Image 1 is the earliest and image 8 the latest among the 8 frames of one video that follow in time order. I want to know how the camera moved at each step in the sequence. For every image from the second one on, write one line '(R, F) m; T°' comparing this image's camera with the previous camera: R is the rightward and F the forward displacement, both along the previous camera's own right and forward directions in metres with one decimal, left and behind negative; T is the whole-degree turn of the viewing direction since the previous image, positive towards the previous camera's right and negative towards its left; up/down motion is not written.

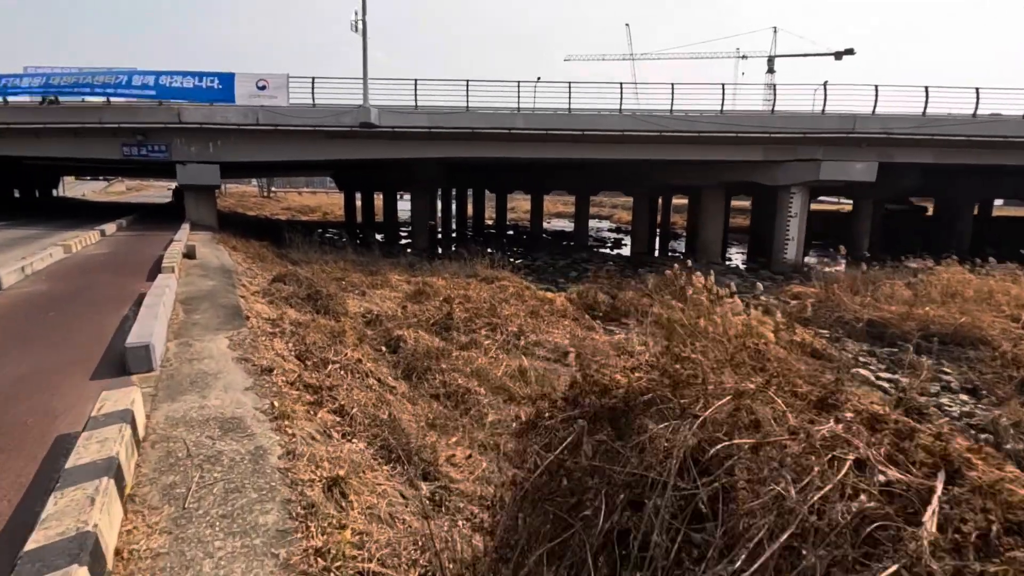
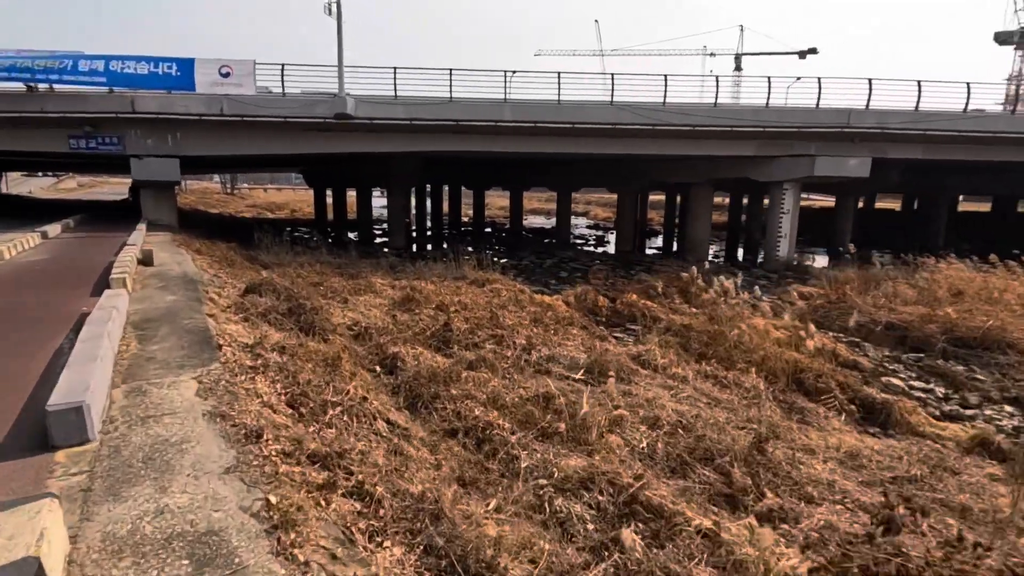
(-0.6, +1.1) m; +3°
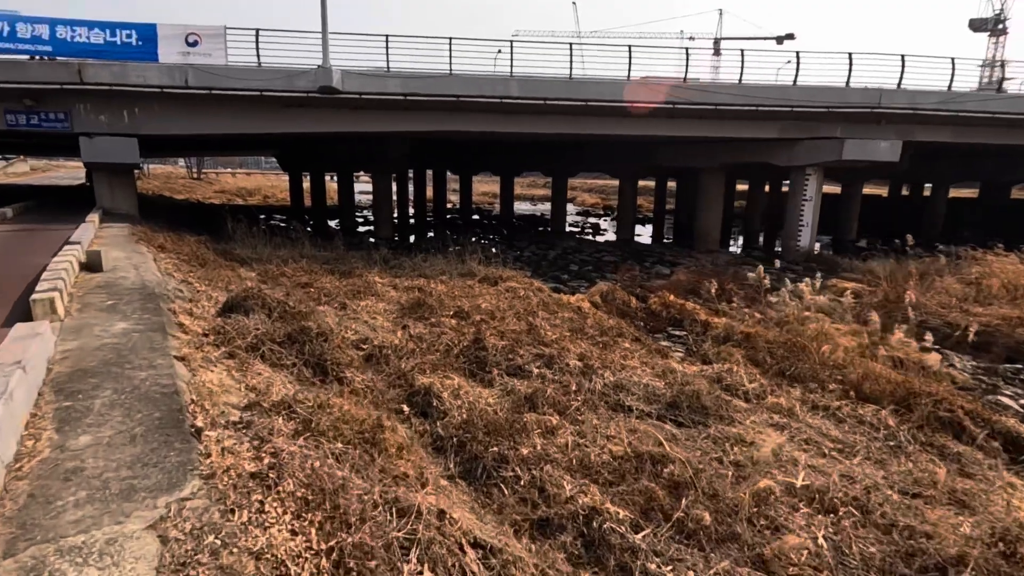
(-1.0, +1.8) m; +3°
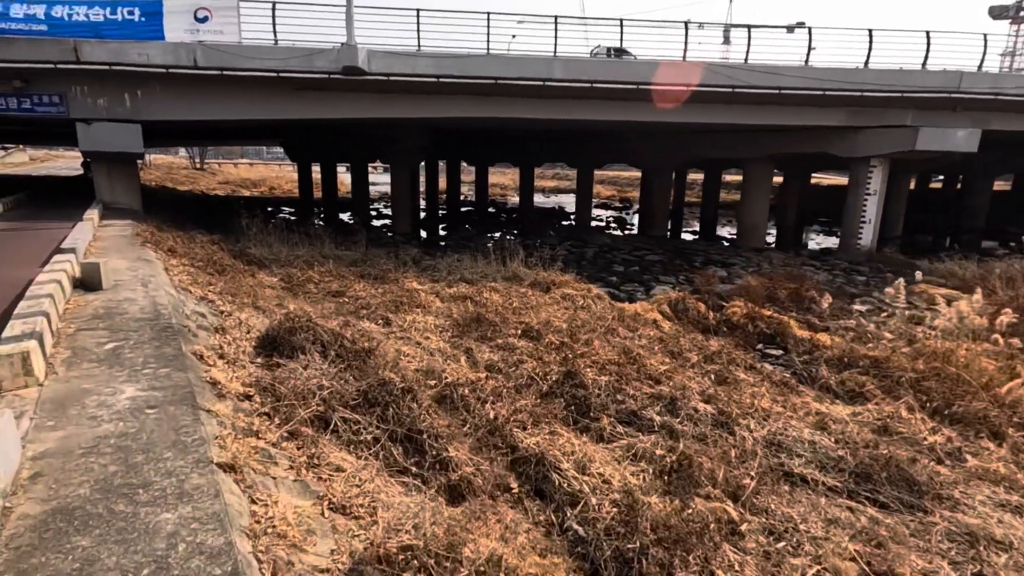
(-1.2, +1.6) m; 0°
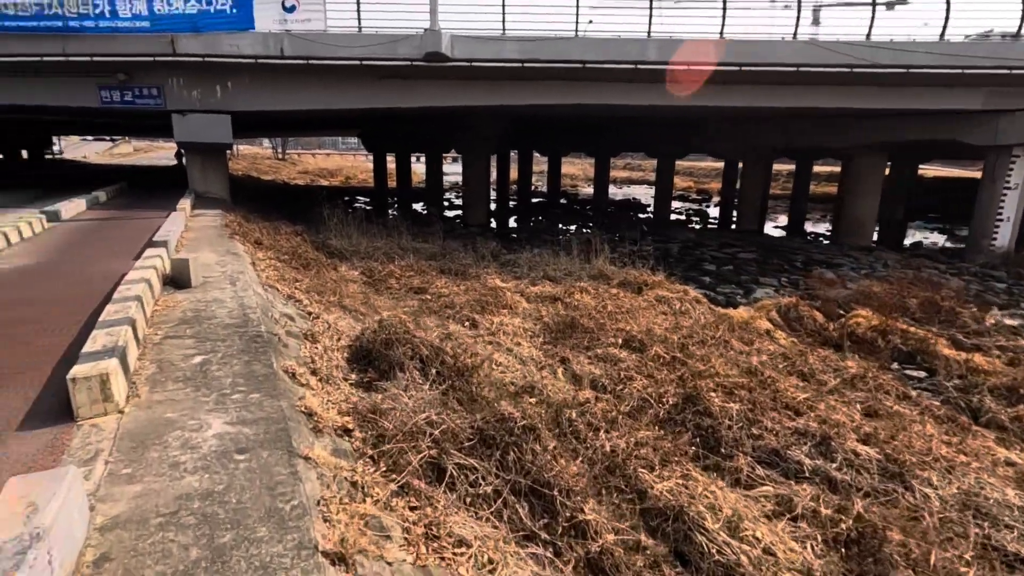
(-0.5, +0.7) m; -7°
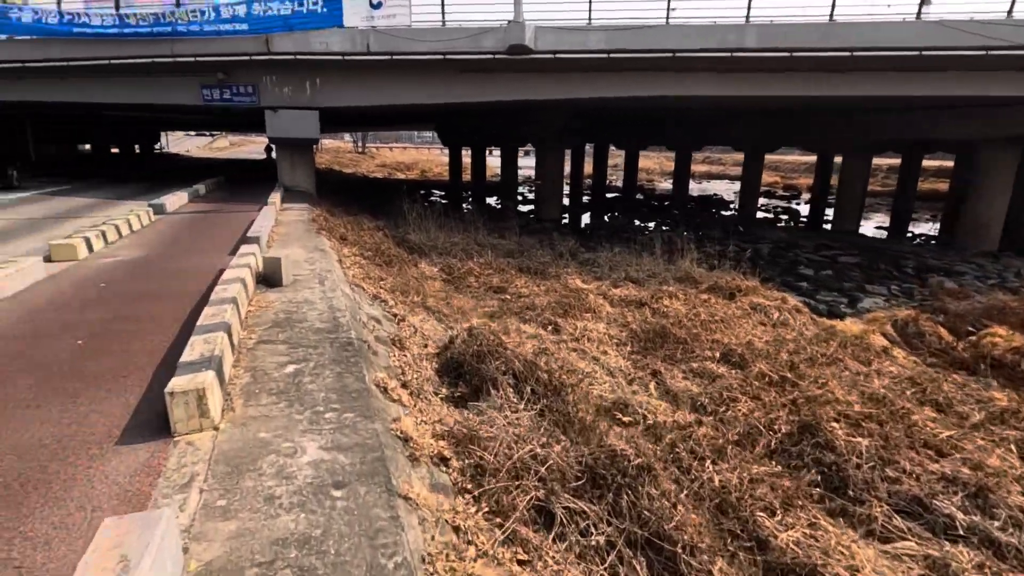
(-0.3, +0.3) m; -7°
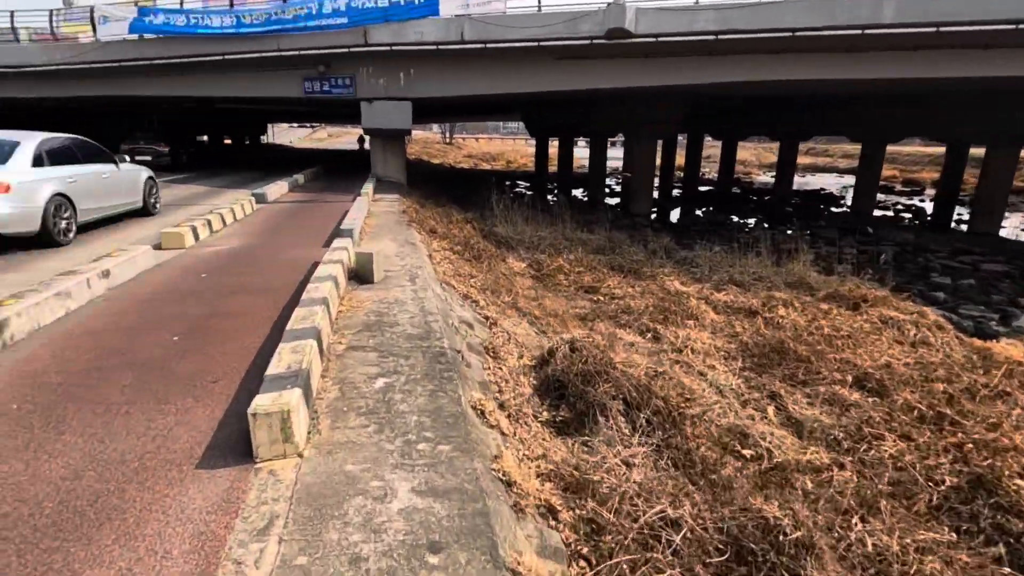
(-0.2, +0.5) m; -8°
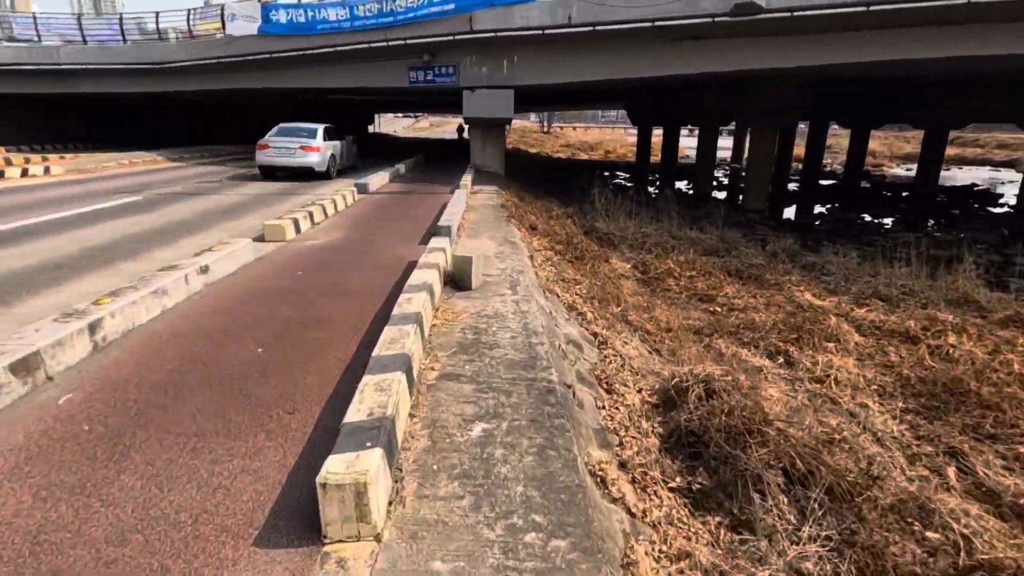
(-0.2, +0.6) m; -10°
